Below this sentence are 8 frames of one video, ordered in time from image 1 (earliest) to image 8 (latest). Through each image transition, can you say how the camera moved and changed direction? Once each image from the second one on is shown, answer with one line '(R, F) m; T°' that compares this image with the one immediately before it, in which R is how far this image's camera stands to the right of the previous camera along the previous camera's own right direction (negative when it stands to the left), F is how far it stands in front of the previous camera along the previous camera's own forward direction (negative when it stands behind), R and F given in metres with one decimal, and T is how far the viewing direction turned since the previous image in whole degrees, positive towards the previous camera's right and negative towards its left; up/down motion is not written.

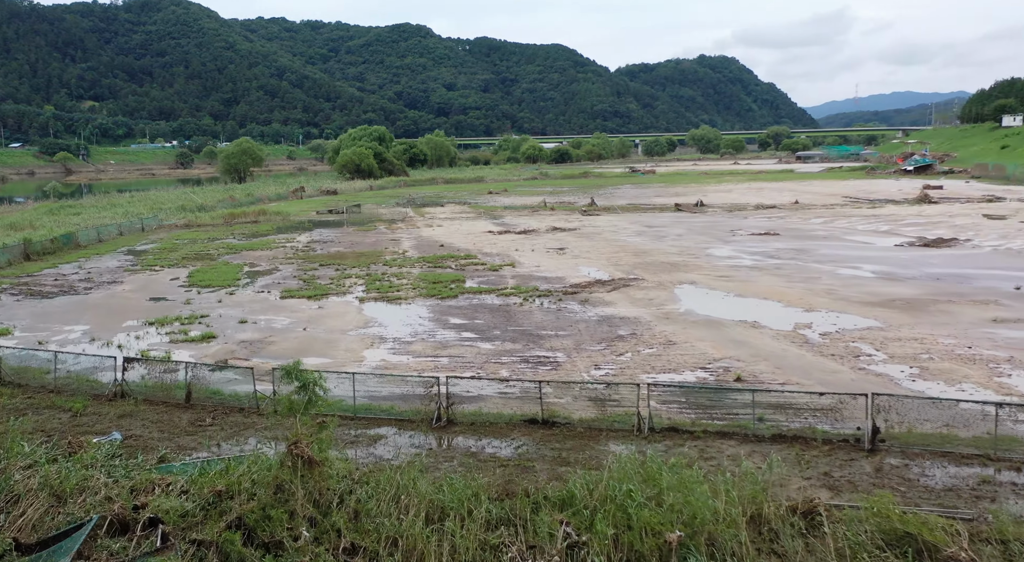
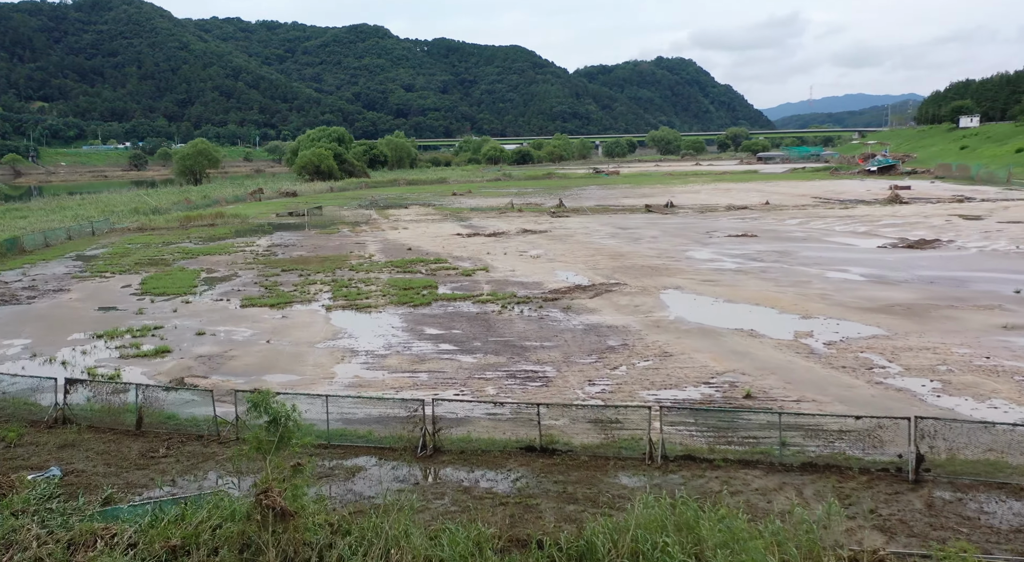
(-0.4, +1.0) m; +3°
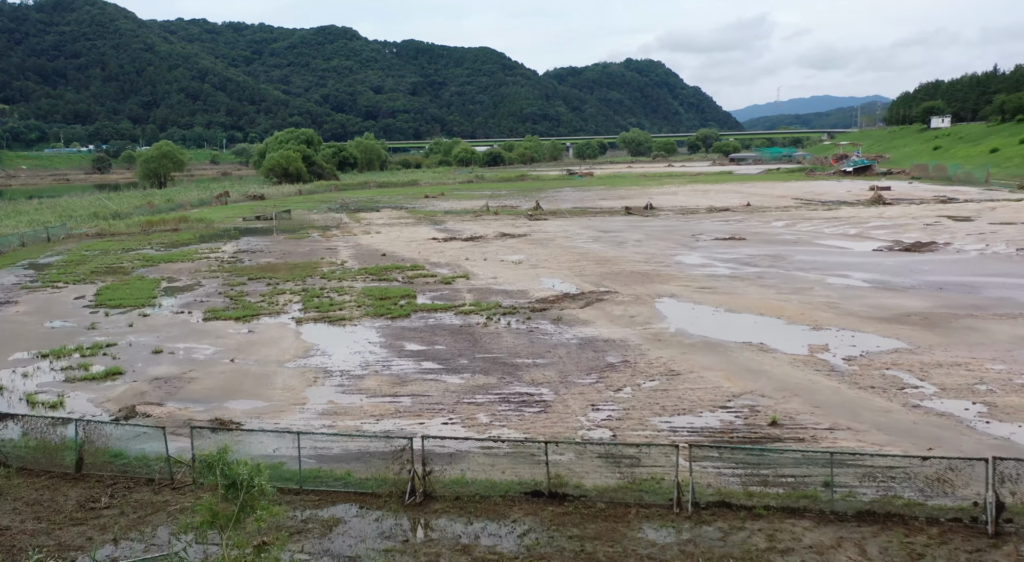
(-0.3, +1.2) m; +2°
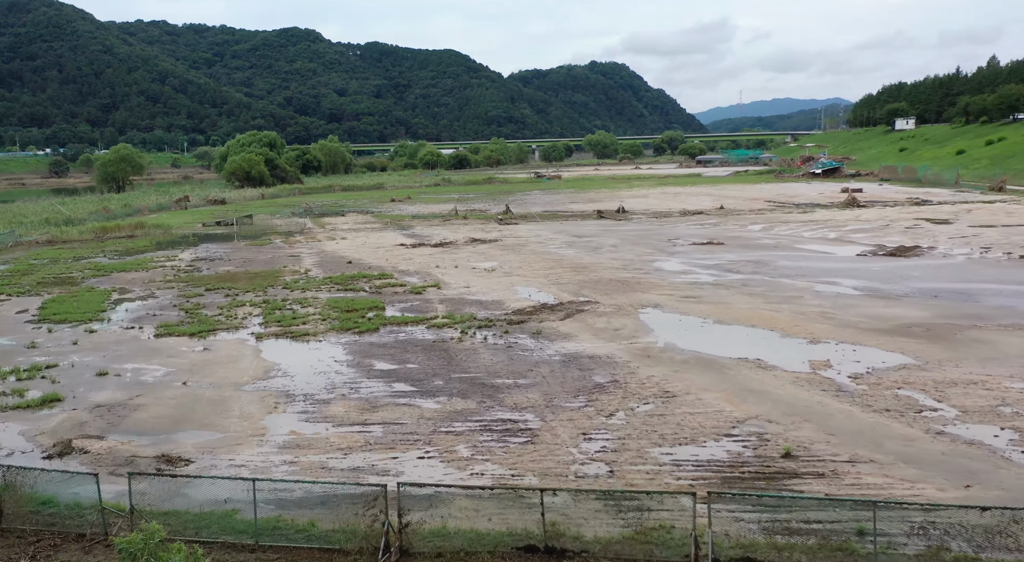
(-0.2, +1.0) m; +2°
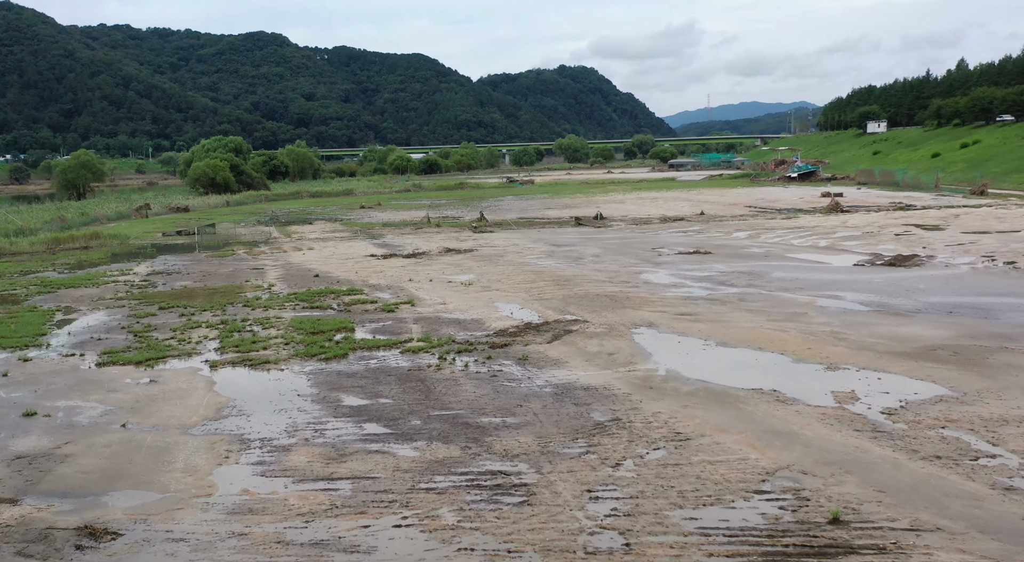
(-0.2, +1.4) m; +2°
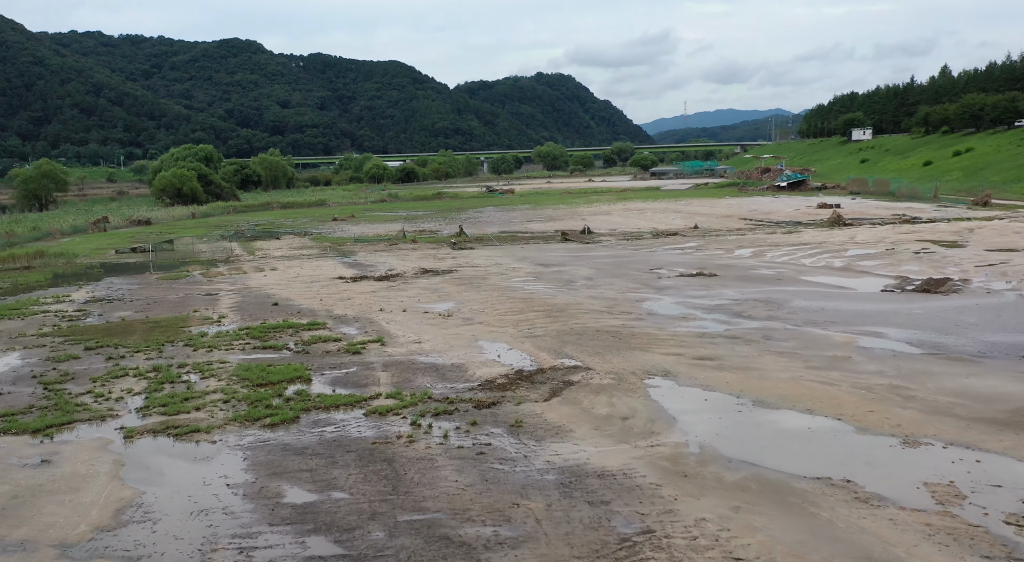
(-0.1, +2.6) m; +2°
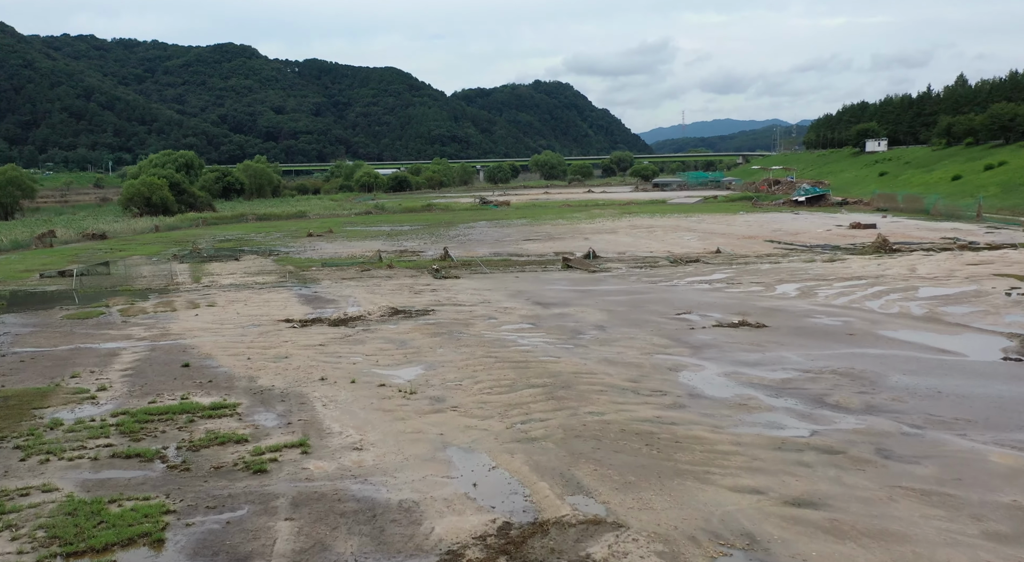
(+0.1, +5.3) m; 0°
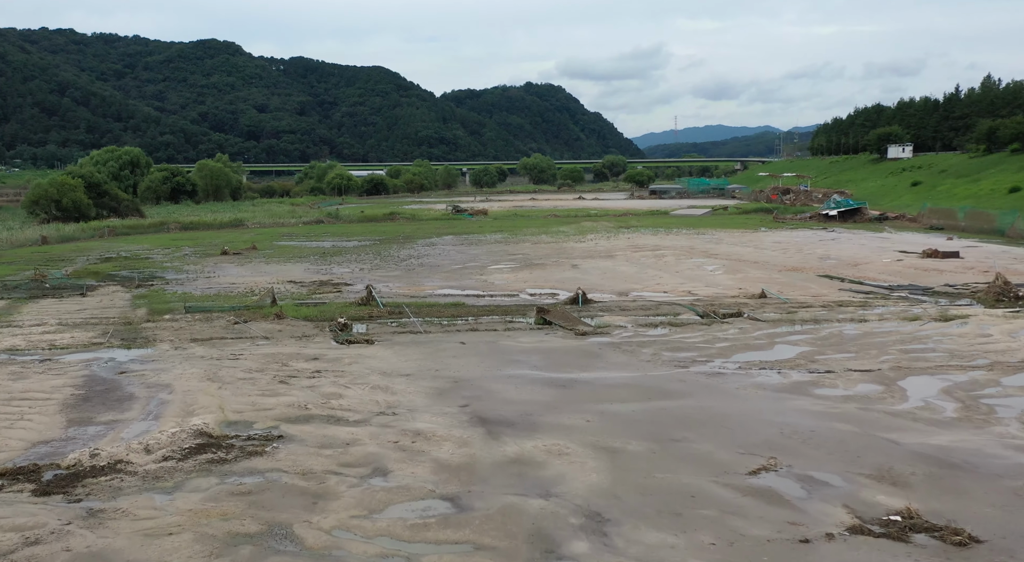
(+1.1, +10.3) m; +1°
